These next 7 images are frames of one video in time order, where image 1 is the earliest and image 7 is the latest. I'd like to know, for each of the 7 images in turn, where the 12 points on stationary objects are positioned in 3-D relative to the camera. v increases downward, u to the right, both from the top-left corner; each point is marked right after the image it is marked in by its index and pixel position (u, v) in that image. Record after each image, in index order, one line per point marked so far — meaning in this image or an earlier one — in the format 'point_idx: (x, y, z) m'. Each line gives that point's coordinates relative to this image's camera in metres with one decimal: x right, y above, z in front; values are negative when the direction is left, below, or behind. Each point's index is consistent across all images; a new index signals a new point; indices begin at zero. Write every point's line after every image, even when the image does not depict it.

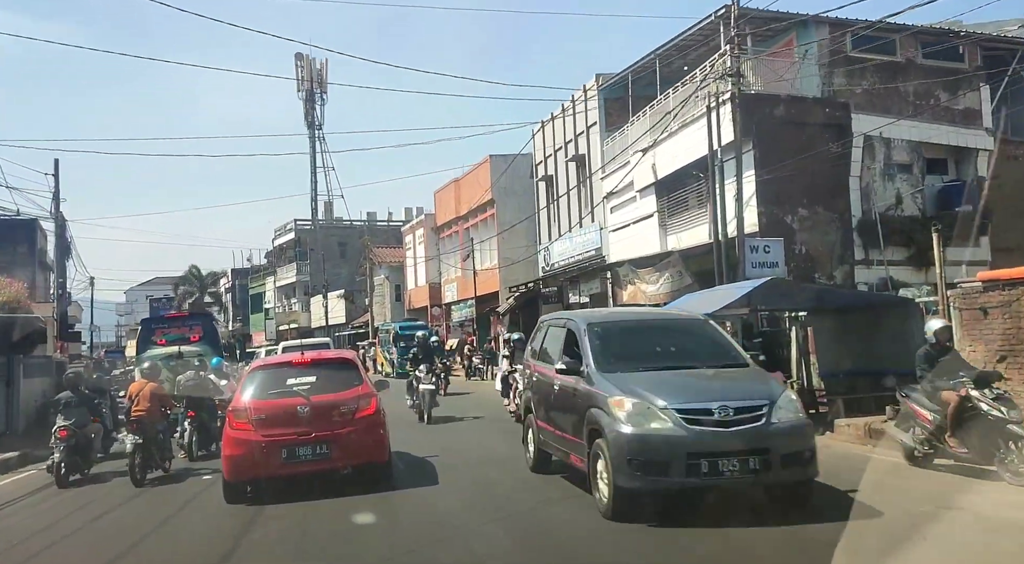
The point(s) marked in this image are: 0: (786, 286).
0: (+4.4, -0.1, +13.7) m
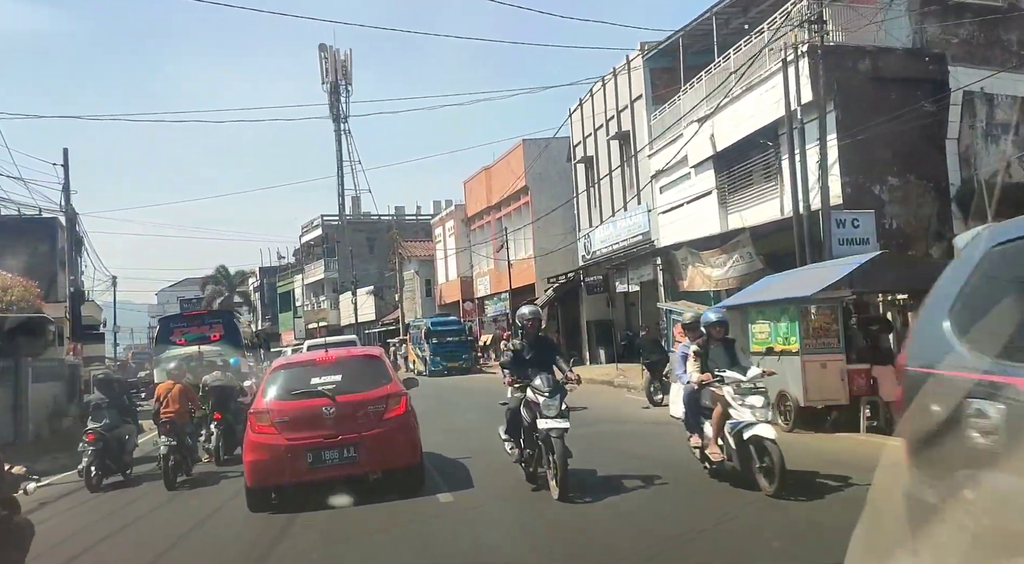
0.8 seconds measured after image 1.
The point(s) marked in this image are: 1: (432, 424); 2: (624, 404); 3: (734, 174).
0: (+5.2, +0.3, +11.5) m
1: (-1.9, -3.0, +18.8) m
2: (+2.4, -2.7, +18.4) m
3: (+5.2, +2.6, +19.9) m
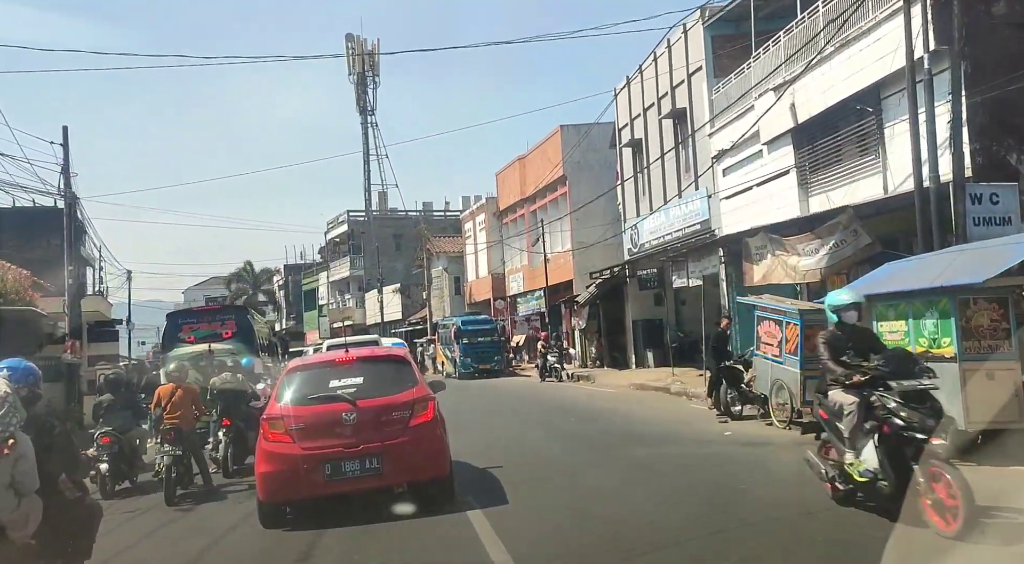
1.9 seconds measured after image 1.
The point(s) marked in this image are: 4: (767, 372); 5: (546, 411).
0: (+5.9, +0.4, +8.8) m
1: (-0.9, -2.8, +16.3) m
2: (+3.4, -2.5, +15.8) m
3: (+6.2, +2.7, +17.2) m
4: (+4.1, -1.5, +13.4) m
5: (+0.8, -2.7, +18.3) m
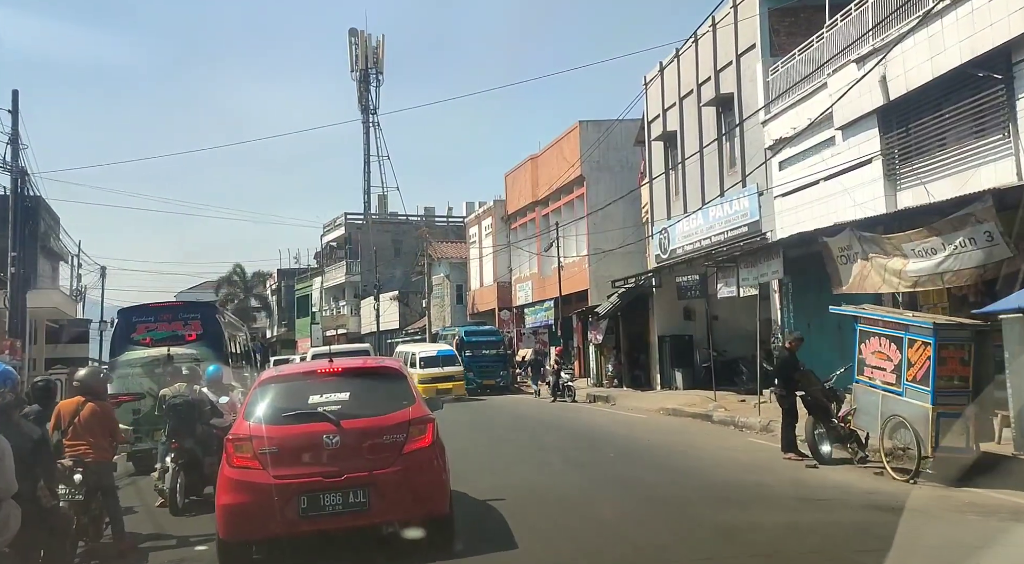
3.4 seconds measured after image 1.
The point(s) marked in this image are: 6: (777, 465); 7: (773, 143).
0: (+6.4, +0.4, +5.7) m
1: (-0.6, -2.8, +13.1) m
2: (+3.7, -2.6, +12.6) m
3: (+6.7, +2.5, +14.1) m
4: (+4.4, -1.5, +10.3) m
5: (+1.1, -2.8, +15.1) m
6: (+3.6, -2.5, +11.5) m
7: (+5.8, +3.1, +18.7) m
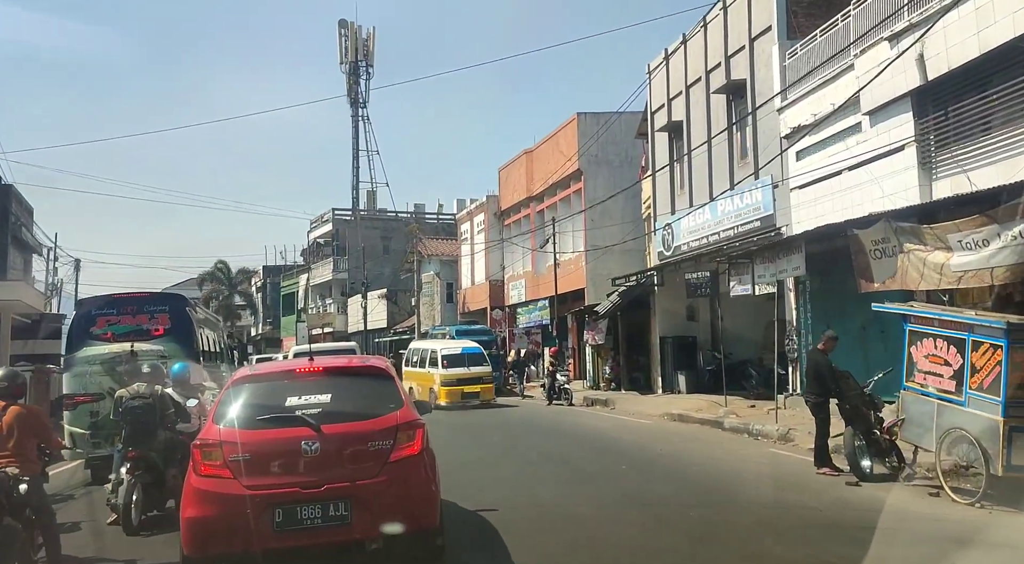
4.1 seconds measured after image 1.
0: (+6.5, +0.5, +4.5) m
1: (-0.6, -2.7, +11.8) m
2: (+3.7, -2.5, +11.4) m
3: (+6.7, +2.6, +12.9) m
4: (+4.5, -1.5, +9.1) m
5: (+1.1, -2.7, +13.8) m
6: (+3.7, -2.4, +10.3) m
7: (+5.7, +3.1, +17.4) m
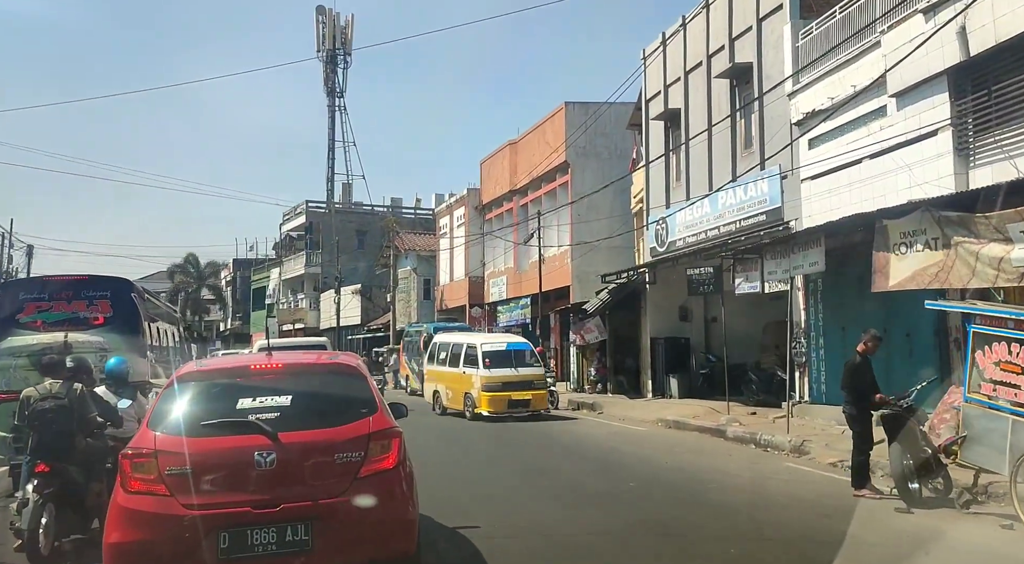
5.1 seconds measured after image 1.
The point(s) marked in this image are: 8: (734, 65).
0: (+6.7, +0.5, +3.2) m
1: (-0.7, -2.5, +10.3) m
2: (+3.6, -2.5, +10.0) m
3: (+6.6, +2.6, +11.6) m
4: (+4.5, -1.4, +7.7) m
5: (+0.9, -2.6, +12.4) m
6: (+3.6, -2.4, +8.9) m
7: (+5.5, +3.2, +16.1) m
8: (+4.9, +4.8, +18.6) m
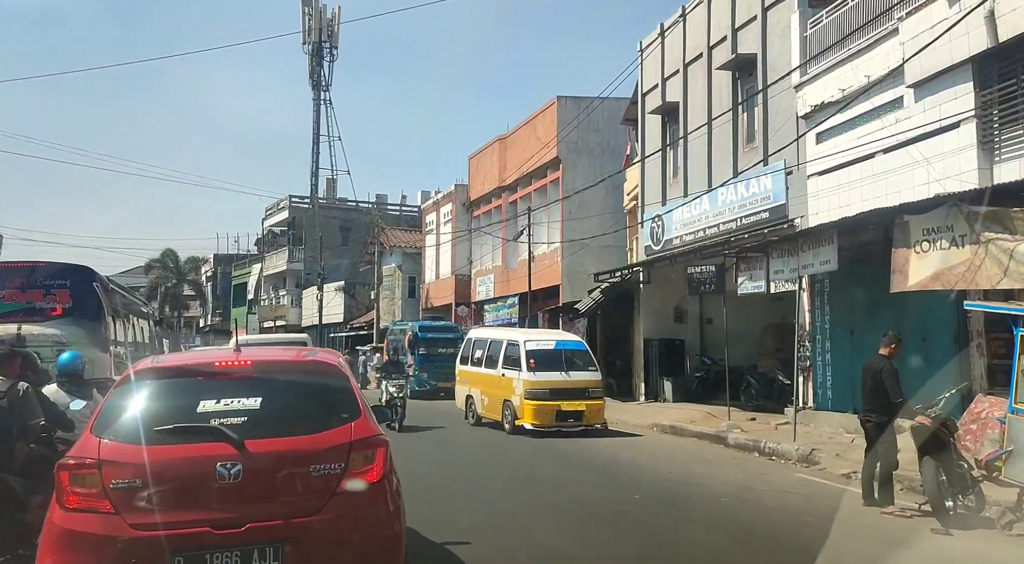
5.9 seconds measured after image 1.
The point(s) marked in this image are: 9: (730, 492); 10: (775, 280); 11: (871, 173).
0: (+6.8, +0.5, +2.4) m
1: (-0.8, -2.4, +9.5) m
2: (+3.5, -2.4, +9.2) m
3: (+6.6, +2.6, +10.9) m
4: (+4.5, -1.4, +7.0) m
5: (+0.8, -2.5, +11.5) m
6: (+3.5, -2.3, +8.1) m
7: (+5.4, +3.2, +15.4) m
8: (+4.8, +4.8, +17.8) m
9: (+2.6, -2.5, +10.1) m
10: (+4.5, 0.0, +14.5) m
11: (+5.8, +1.8, +13.6) m
